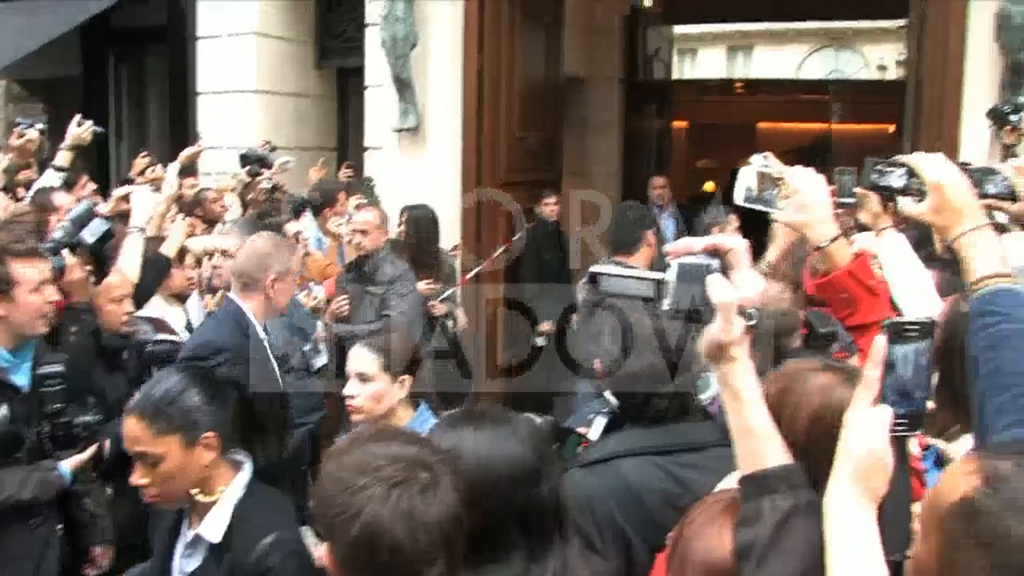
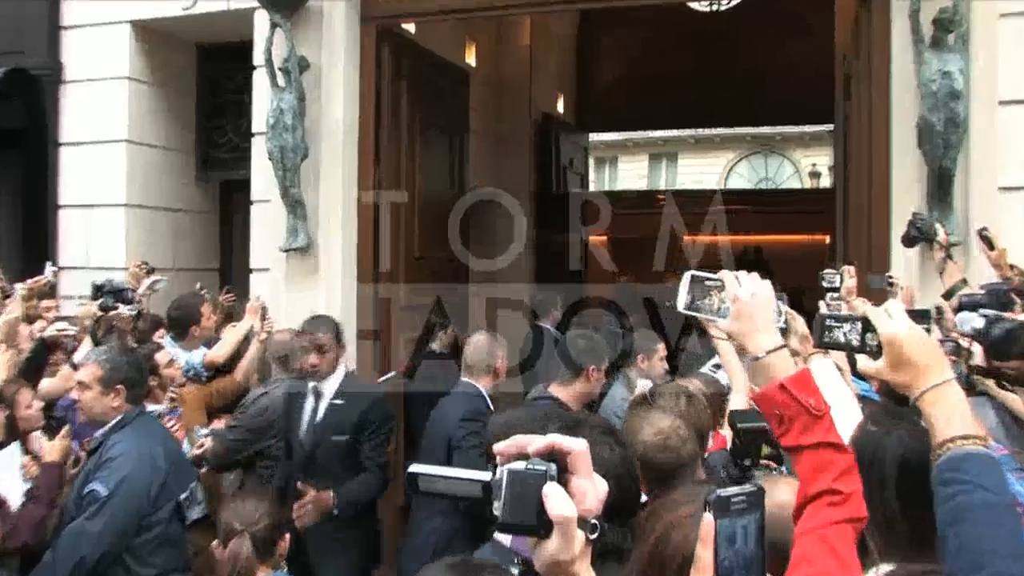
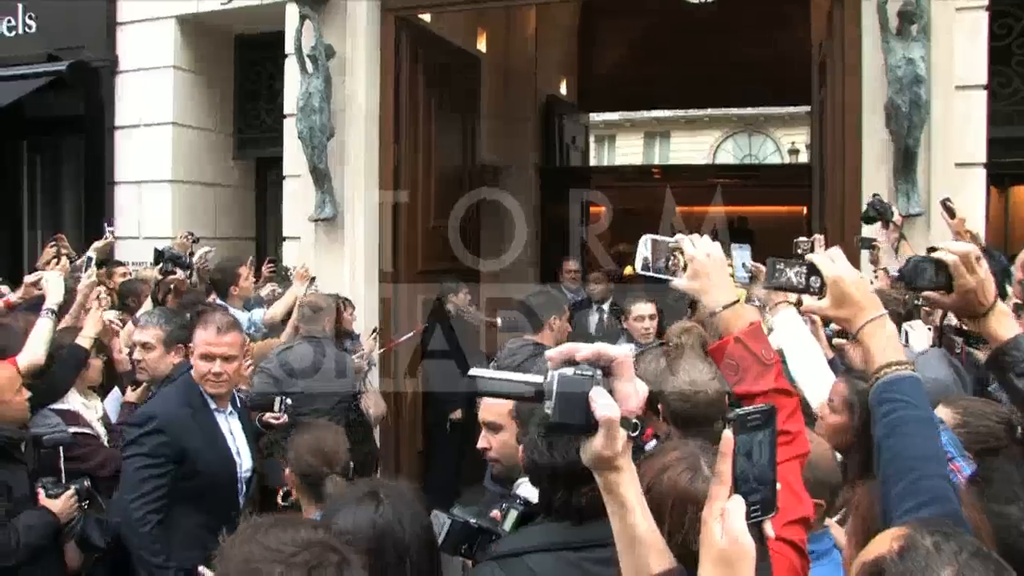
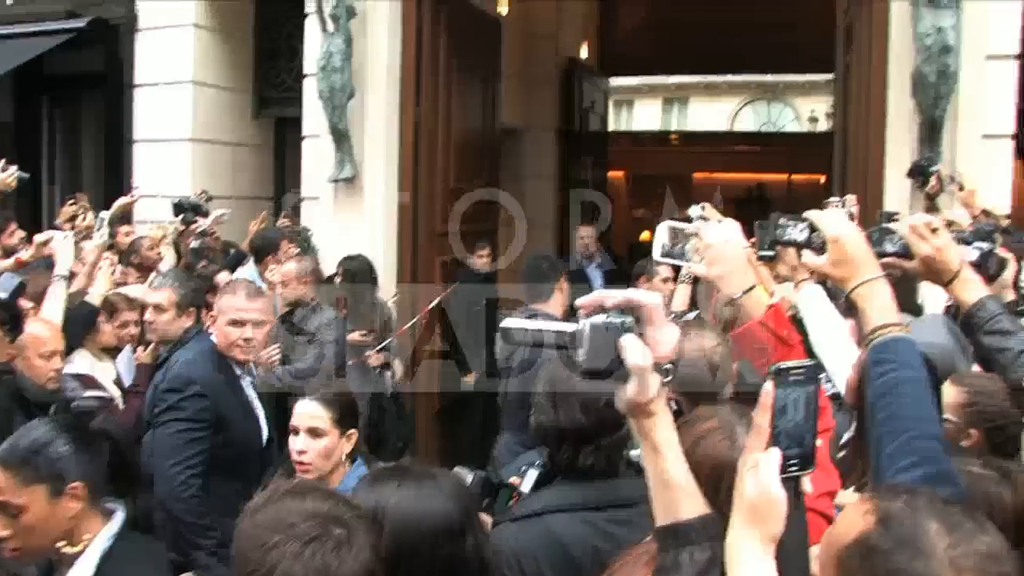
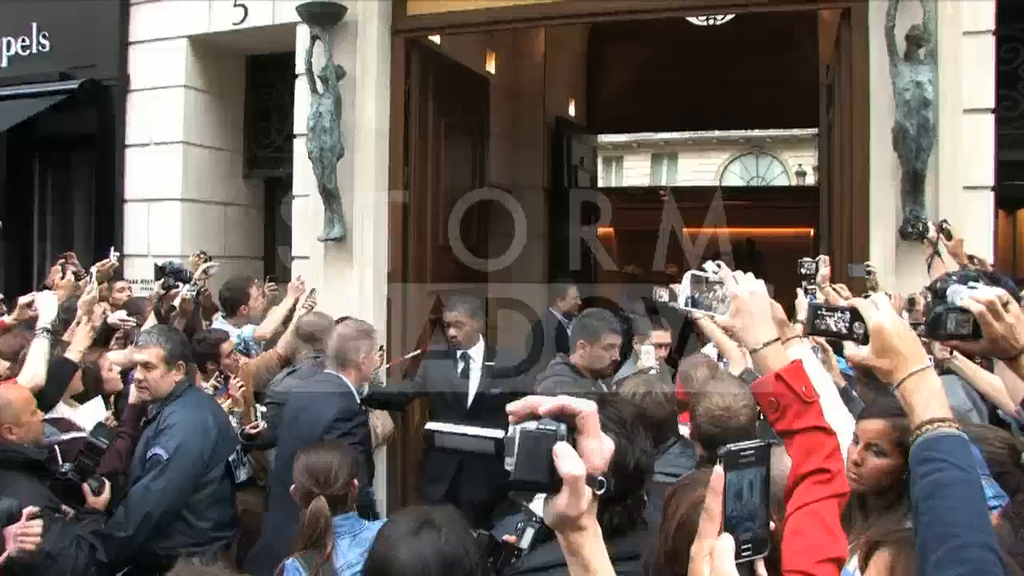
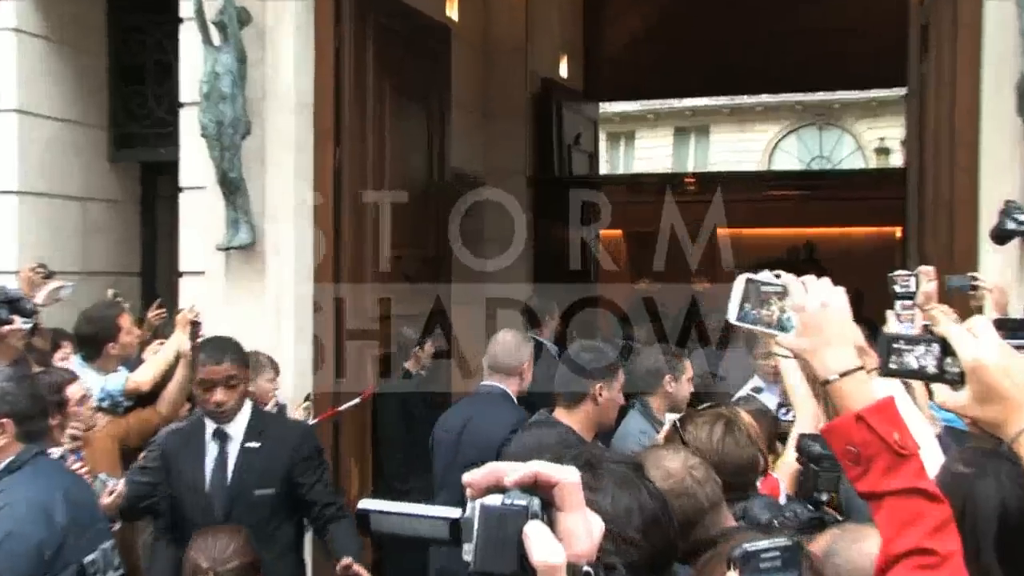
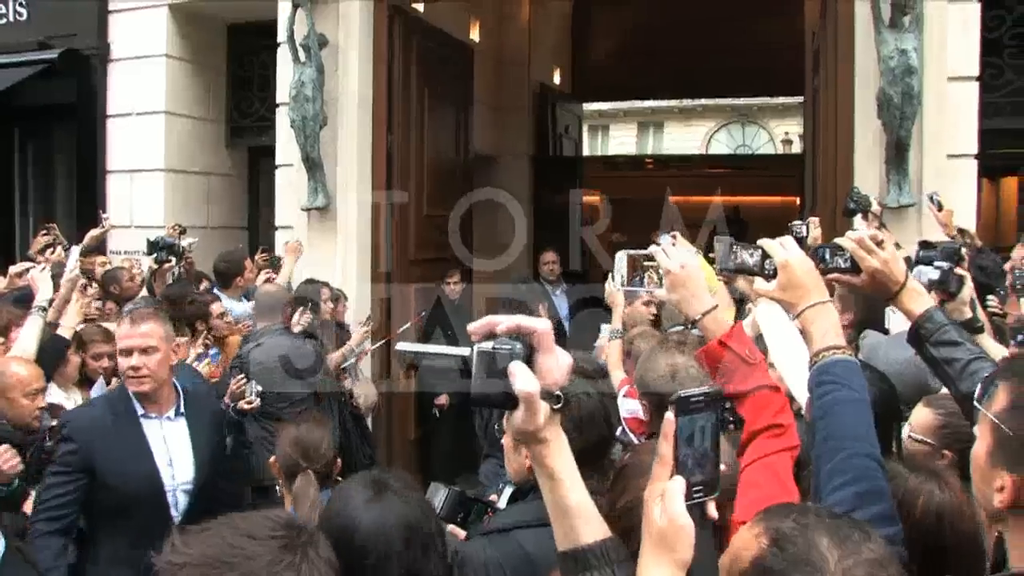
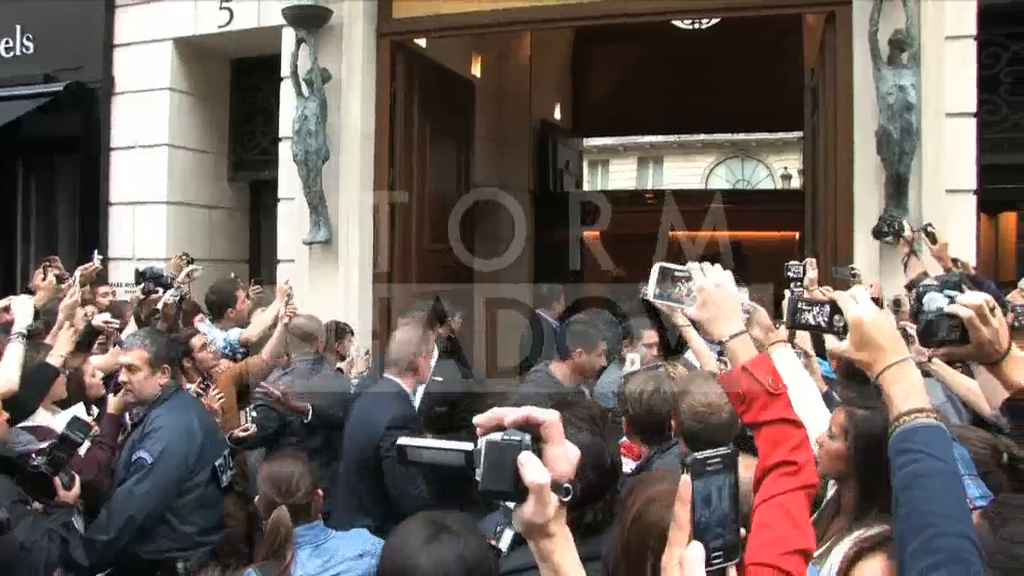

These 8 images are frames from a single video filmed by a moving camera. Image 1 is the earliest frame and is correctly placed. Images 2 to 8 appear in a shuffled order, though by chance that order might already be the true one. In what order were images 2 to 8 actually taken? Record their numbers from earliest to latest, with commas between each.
4, 7, 3, 5, 8, 2, 6
